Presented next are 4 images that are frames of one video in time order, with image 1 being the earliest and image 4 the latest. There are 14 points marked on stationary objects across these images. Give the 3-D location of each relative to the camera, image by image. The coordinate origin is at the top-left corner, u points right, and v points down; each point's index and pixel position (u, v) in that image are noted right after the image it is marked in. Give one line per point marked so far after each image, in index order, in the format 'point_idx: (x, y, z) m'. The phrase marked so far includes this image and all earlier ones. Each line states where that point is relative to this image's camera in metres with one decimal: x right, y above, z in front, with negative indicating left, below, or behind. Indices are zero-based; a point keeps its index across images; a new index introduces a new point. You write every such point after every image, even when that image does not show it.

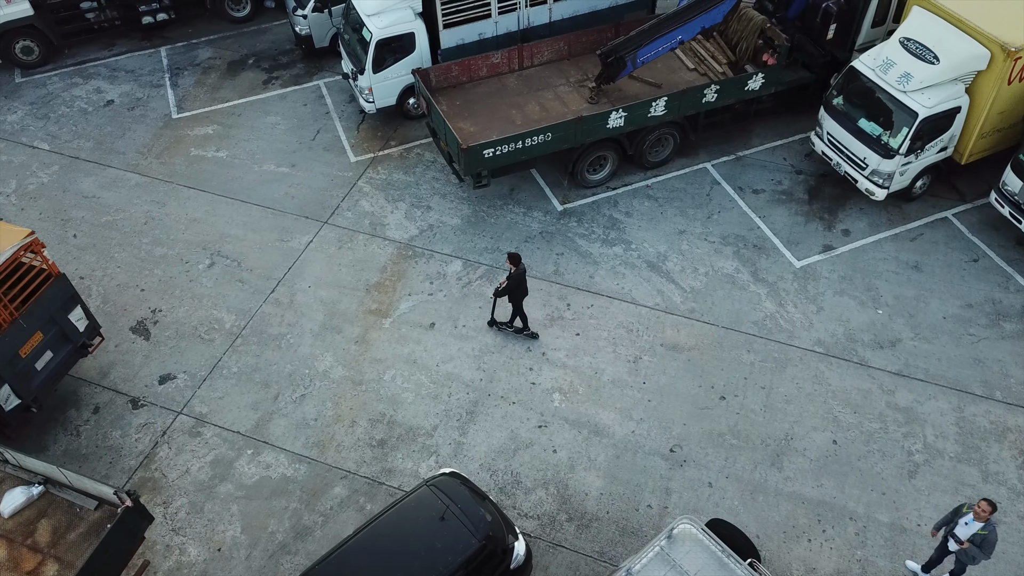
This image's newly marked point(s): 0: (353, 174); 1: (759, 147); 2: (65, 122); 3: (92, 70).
0: (-2.3, +1.7, +11.4) m
1: (+3.6, +2.1, +11.6) m
2: (-7.0, +2.6, +12.3) m
3: (-7.1, +3.7, +13.3) m
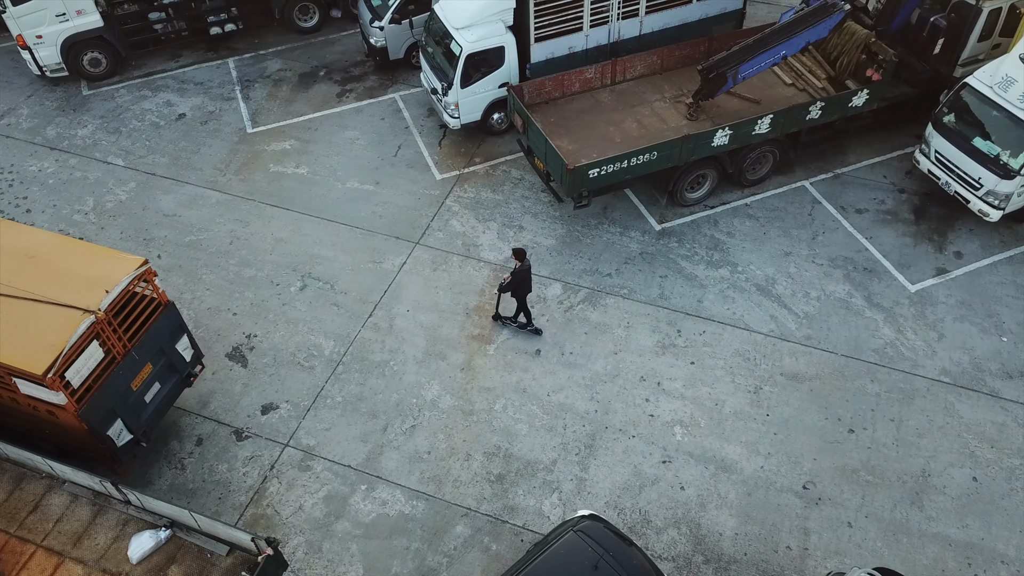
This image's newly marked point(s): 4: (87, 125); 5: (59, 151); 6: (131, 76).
0: (-1.0, +1.4, +11.0) m
1: (+4.9, +1.8, +11.2) m
2: (-5.7, +2.3, +12.0) m
3: (-5.8, +3.4, +13.0) m
4: (-6.6, +2.5, +12.2) m
5: (-6.8, +2.1, +11.8) m
6: (-6.4, +3.6, +13.2) m
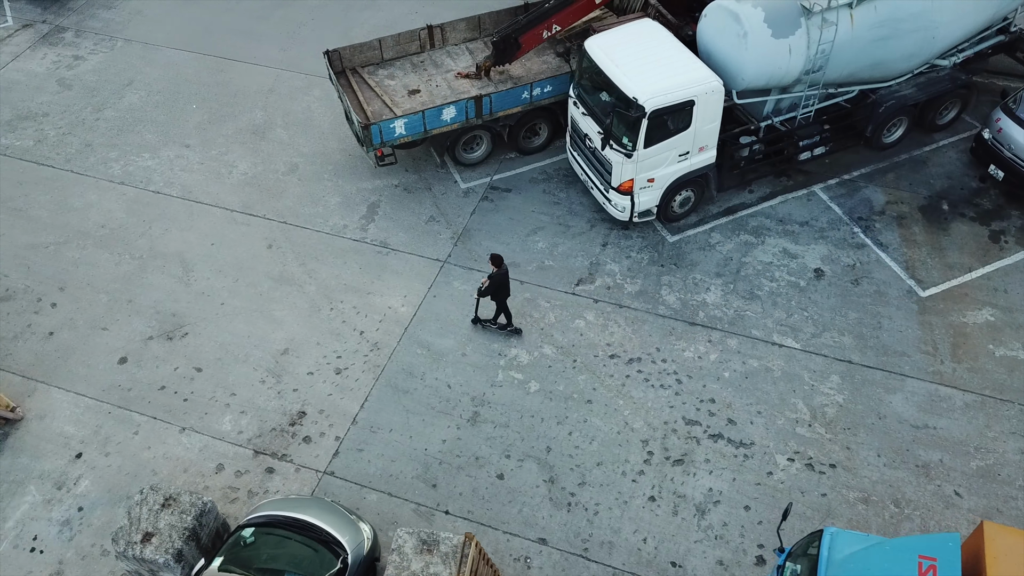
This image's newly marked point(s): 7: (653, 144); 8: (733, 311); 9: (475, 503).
0: (+8.1, -1.1, +8.7) m
1: (+14.1, -0.6, +8.9) m
2: (+3.4, -0.2, +9.7) m
3: (+3.3, +0.9, +10.7) m
4: (+2.5, 0.0, +9.9) m
5: (+2.3, -0.5, +9.5) m
6: (+2.7, +1.0, +10.9) m
7: (+1.7, +1.7, +9.5) m
8: (+2.7, -0.3, +9.7) m
9: (-0.4, -2.2, +8.0) m
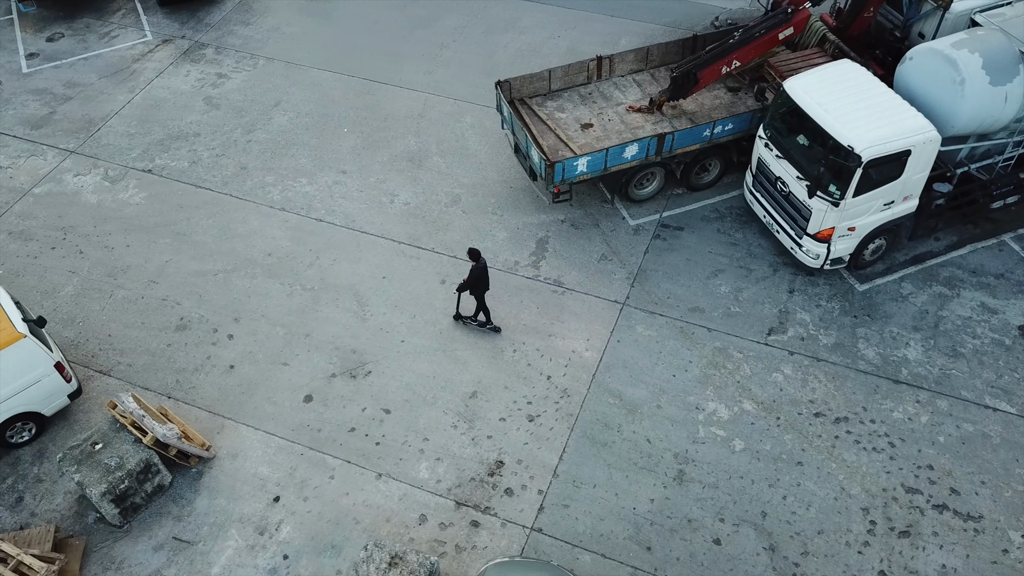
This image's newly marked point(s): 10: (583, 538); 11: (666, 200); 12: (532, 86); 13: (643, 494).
0: (+10.3, -1.9, +8.1) m
1: (+16.3, -1.6, +8.1) m
2: (+5.7, -0.9, +9.3) m
3: (+5.6, +0.2, +10.2) m
4: (+4.8, -0.7, +9.5) m
5: (+4.6, -1.1, +9.1) m
6: (+5.1, +0.4, +10.5) m
7: (+4.0, +1.1, +9.1) m
8: (+5.0, -0.9, +9.3) m
9: (+1.8, -2.8, +7.7) m
10: (+0.7, -2.5, +8.0) m
11: (+2.2, +1.3, +11.4) m
12: (+0.3, +2.9, +11.3) m
13: (+1.4, -2.2, +8.3) m
